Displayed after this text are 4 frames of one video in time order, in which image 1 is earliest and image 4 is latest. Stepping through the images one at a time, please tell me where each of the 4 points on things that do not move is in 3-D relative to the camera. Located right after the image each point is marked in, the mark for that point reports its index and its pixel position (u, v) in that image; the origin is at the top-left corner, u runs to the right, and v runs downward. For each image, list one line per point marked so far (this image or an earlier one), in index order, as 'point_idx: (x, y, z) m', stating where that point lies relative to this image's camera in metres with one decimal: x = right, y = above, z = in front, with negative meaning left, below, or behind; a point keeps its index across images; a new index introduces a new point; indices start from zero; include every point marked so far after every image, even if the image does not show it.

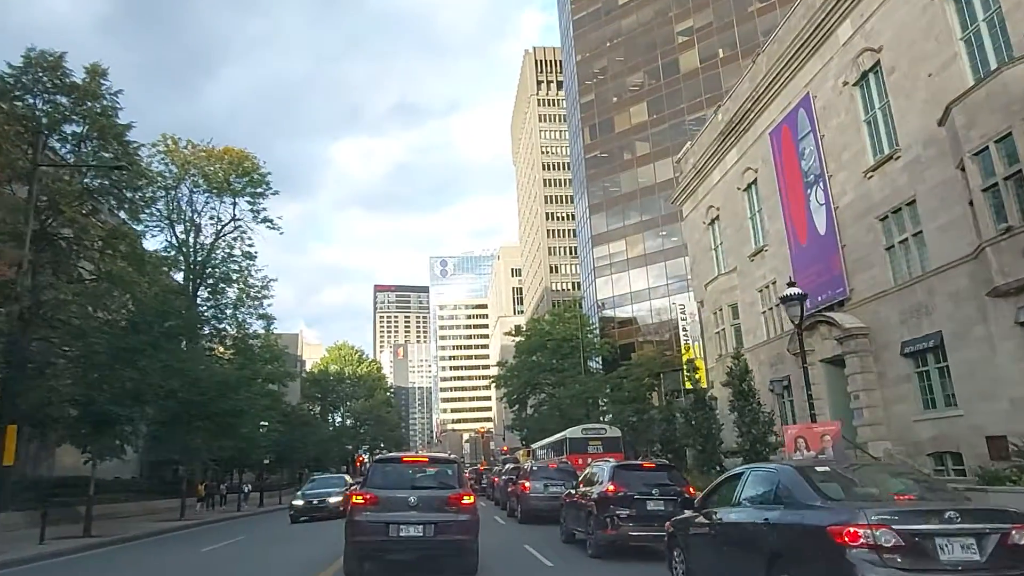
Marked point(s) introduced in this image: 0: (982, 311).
0: (+11.4, -0.5, +19.0) m
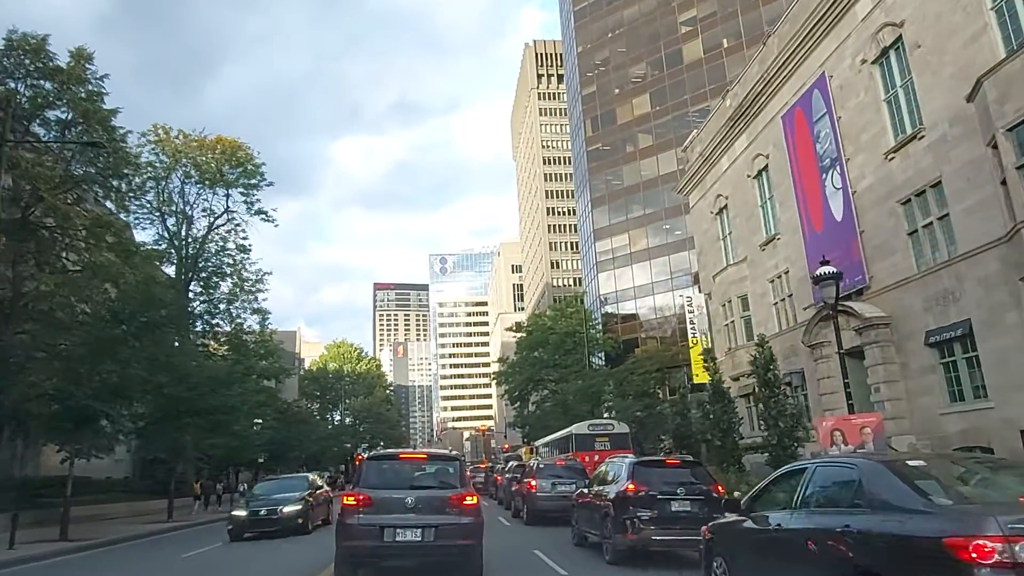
0: (+11.5, -0.2, +17.8) m
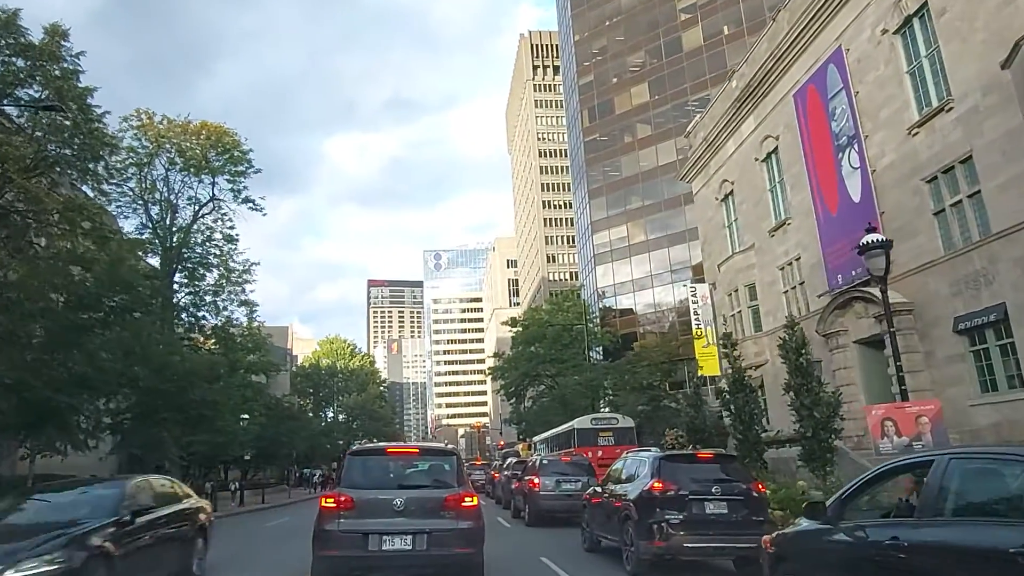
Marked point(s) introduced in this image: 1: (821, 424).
0: (+11.6, +0.2, +16.5) m
1: (+5.0, -2.2, +12.6) m
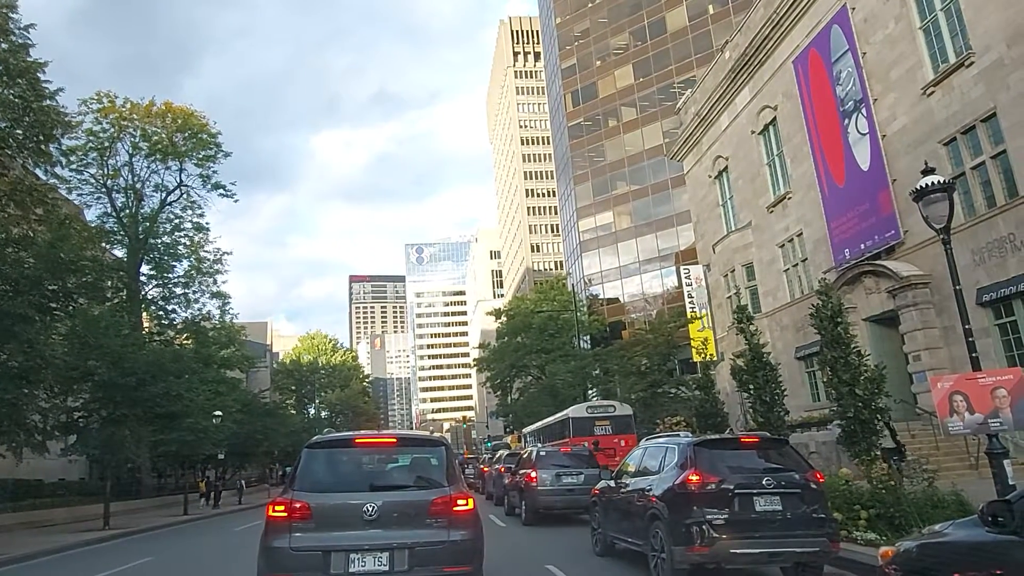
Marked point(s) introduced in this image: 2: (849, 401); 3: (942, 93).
0: (+11.4, +0.9, +15.1) m
1: (+5.0, -1.6, +11.0) m
2: (+4.8, -1.6, +11.1) m
3: (+10.6, +4.8, +19.2) m
